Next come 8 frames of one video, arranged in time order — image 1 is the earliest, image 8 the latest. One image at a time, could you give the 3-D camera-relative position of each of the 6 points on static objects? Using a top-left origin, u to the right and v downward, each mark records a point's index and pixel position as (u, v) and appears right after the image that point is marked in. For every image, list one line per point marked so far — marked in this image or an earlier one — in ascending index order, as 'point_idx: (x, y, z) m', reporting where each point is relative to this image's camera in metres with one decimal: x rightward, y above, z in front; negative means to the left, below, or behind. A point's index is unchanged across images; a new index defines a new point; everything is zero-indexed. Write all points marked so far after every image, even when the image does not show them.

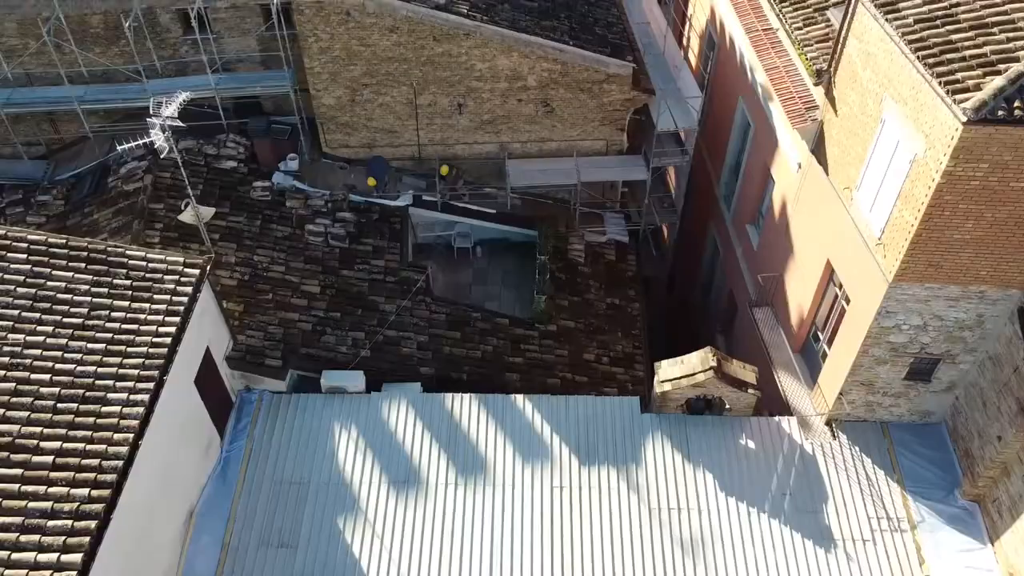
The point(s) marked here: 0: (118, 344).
0: (-5.1, -0.7, +10.5) m
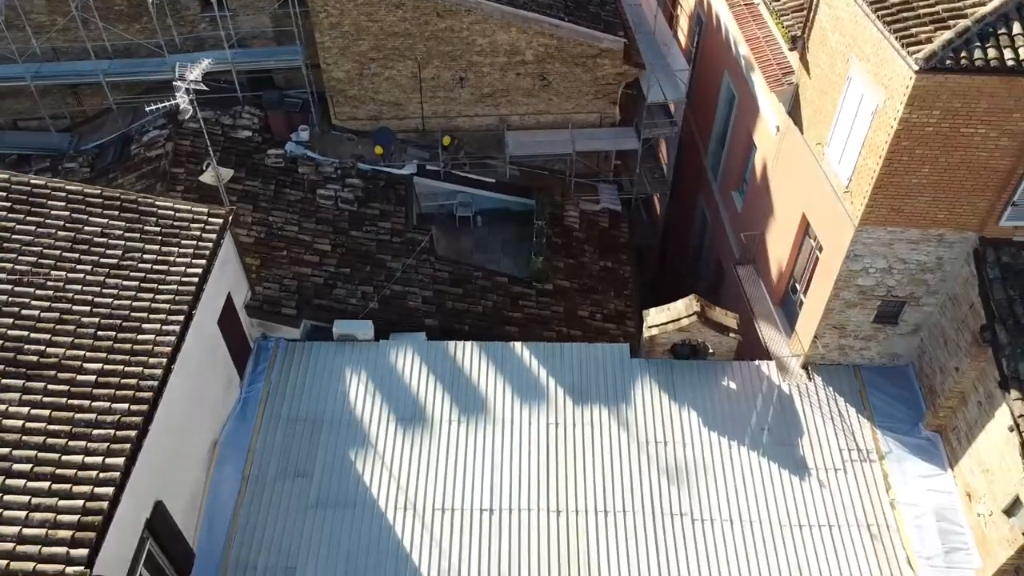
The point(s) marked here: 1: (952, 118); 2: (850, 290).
0: (-5.1, +0.1, +11.5) m
1: (+5.6, +2.1, +10.4) m
2: (+5.3, -0.1, +12.7) m
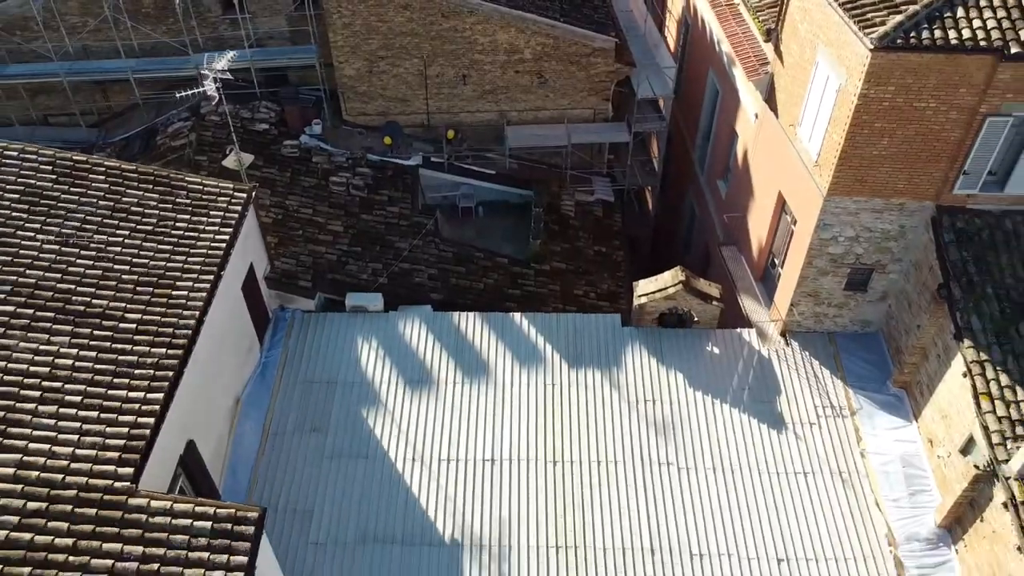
0: (-5.1, +0.7, +12.7) m
1: (+5.6, +2.8, +11.6) m
2: (+5.3, +0.5, +13.8) m
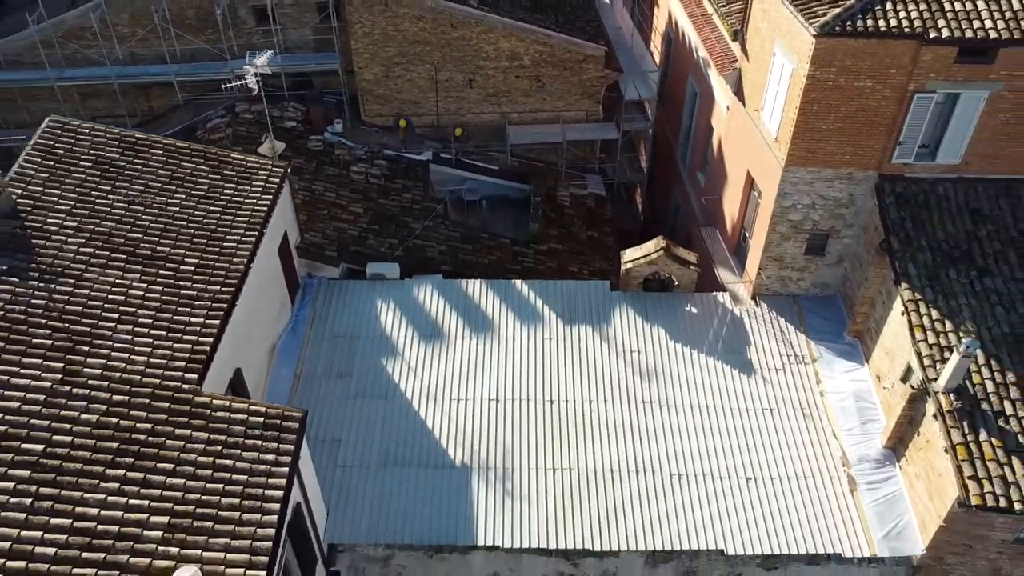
0: (-5.1, +1.5, +14.8) m
1: (+5.7, +3.6, +13.8) m
2: (+5.3, +1.2, +15.9) m
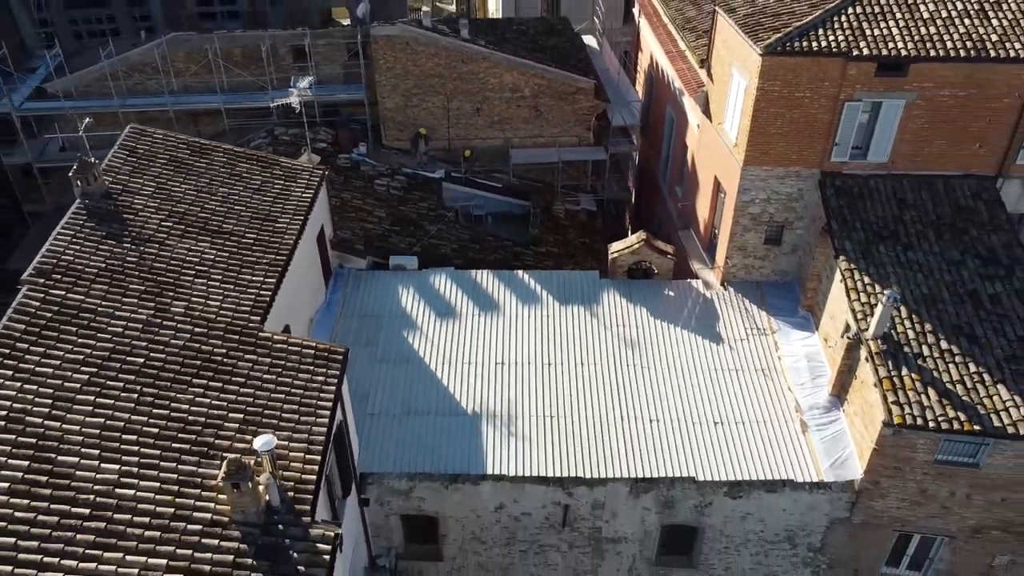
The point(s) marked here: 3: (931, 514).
0: (-5.0, +2.0, +17.7) m
1: (+5.7, +4.2, +16.9) m
2: (+5.4, +1.6, +18.8) m
3: (+8.2, -4.4, +15.8) m
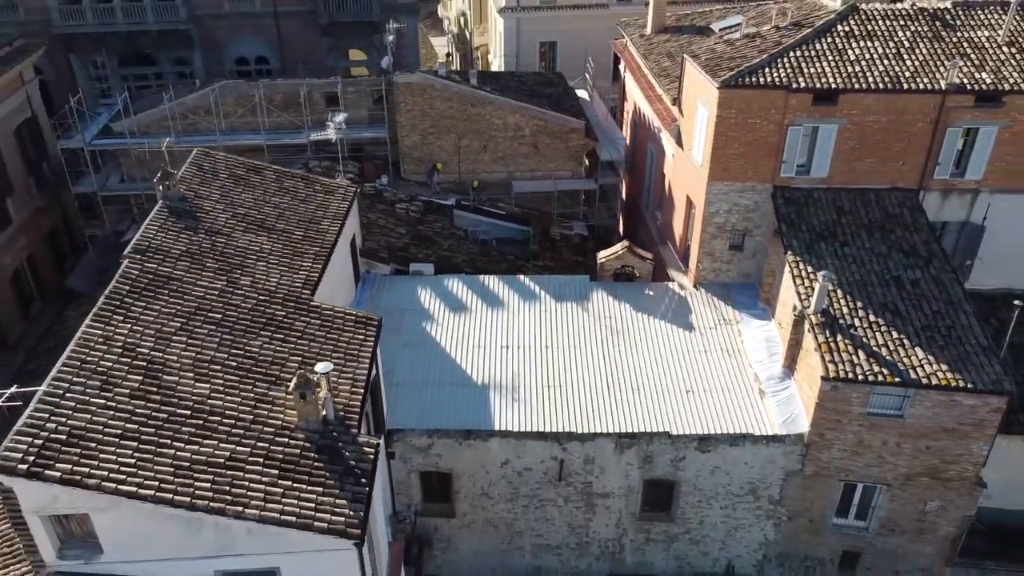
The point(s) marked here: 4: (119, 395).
0: (-4.9, +2.1, +21.2) m
1: (+5.8, +4.4, +20.6) m
2: (+5.5, +1.7, +22.3) m
3: (+8.2, -4.0, +18.8) m
4: (-6.6, -1.8, +13.6) m
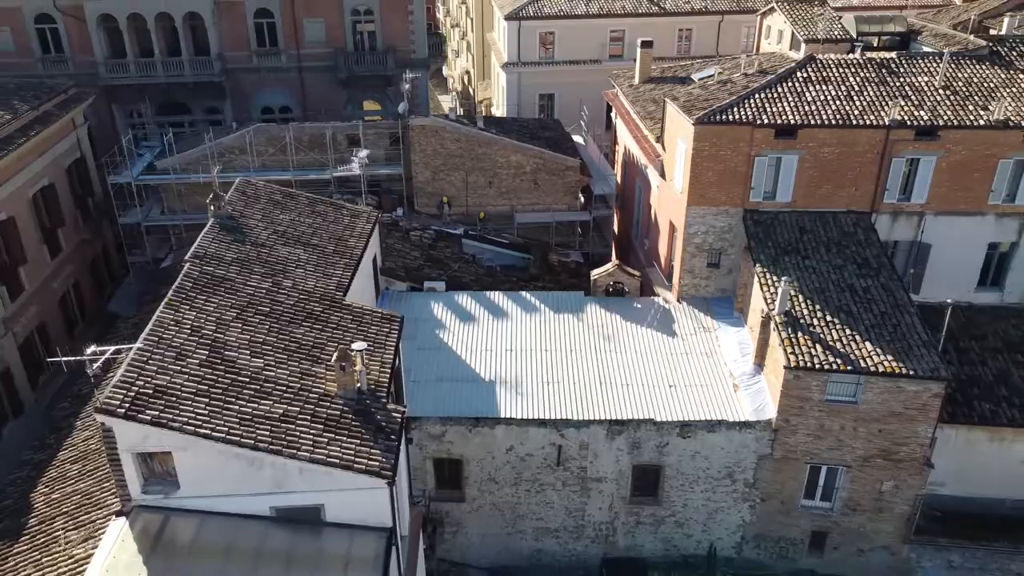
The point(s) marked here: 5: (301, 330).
0: (-4.8, +1.8, +24.2) m
1: (+5.9, +4.1, +23.8) m
2: (+5.6, +1.3, +25.3) m
3: (+8.4, -4.2, +21.4) m
4: (-6.5, -1.5, +16.4) m
5: (-4.8, -1.0, +18.7) m
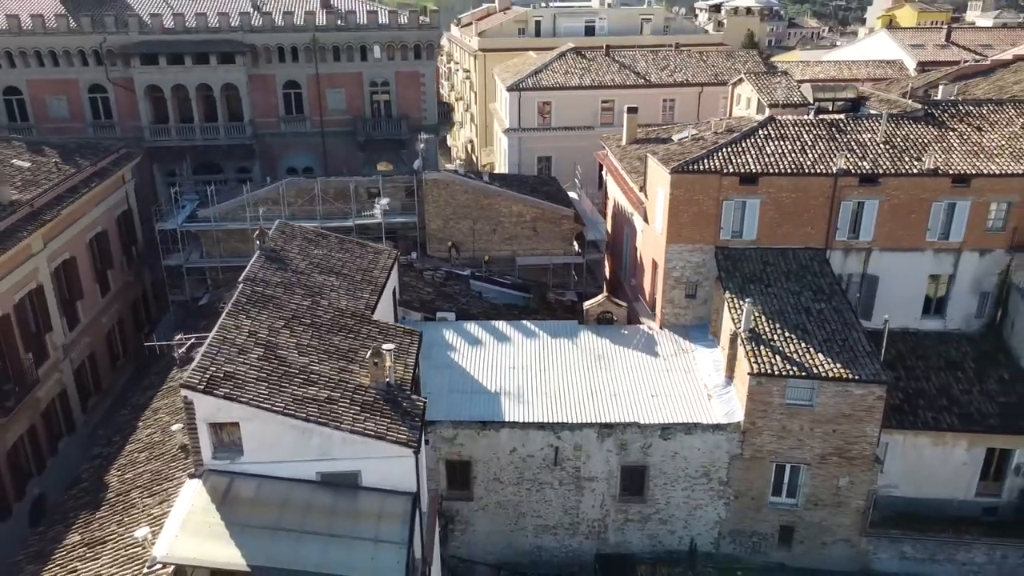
0: (-4.7, +0.9, +27.9) m
1: (+6.0, +3.3, +27.8) m
2: (+5.7, +0.3, +29.0) m
3: (+8.4, -4.8, +24.6) m
4: (-6.4, -1.7, +19.8) m
5: (-4.7, -1.4, +22.1) m
